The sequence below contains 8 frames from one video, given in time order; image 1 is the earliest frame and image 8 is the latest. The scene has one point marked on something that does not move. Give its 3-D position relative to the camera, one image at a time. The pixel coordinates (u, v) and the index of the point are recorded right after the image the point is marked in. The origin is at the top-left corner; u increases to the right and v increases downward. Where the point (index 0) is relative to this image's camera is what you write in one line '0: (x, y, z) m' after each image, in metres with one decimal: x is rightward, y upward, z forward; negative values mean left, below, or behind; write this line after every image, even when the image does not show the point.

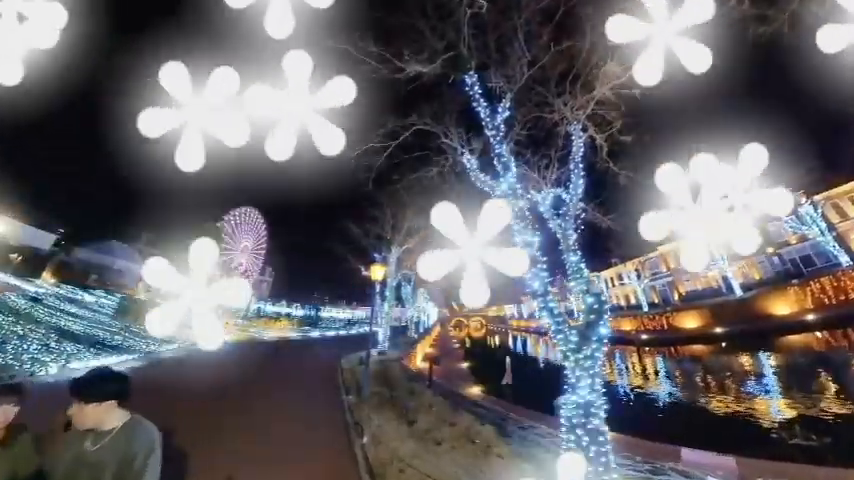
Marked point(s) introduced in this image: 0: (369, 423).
0: (-0.9, -3.4, +8.7) m
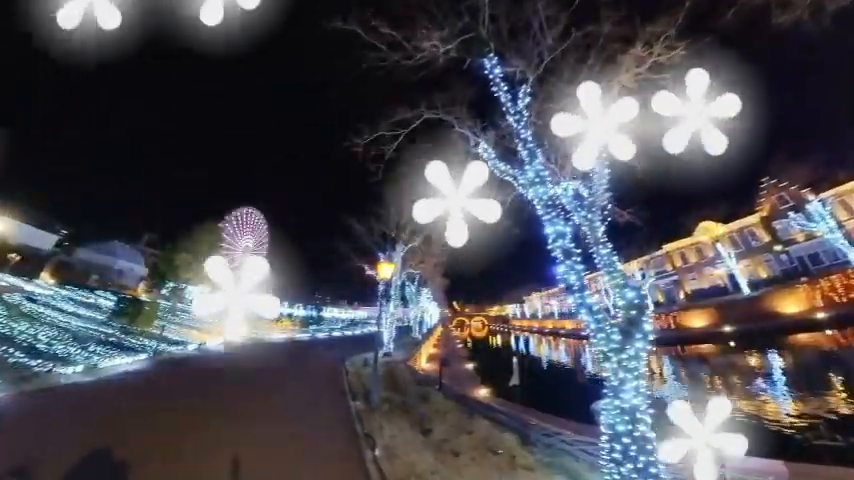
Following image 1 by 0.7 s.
0: (-0.7, -3.4, +8.2) m
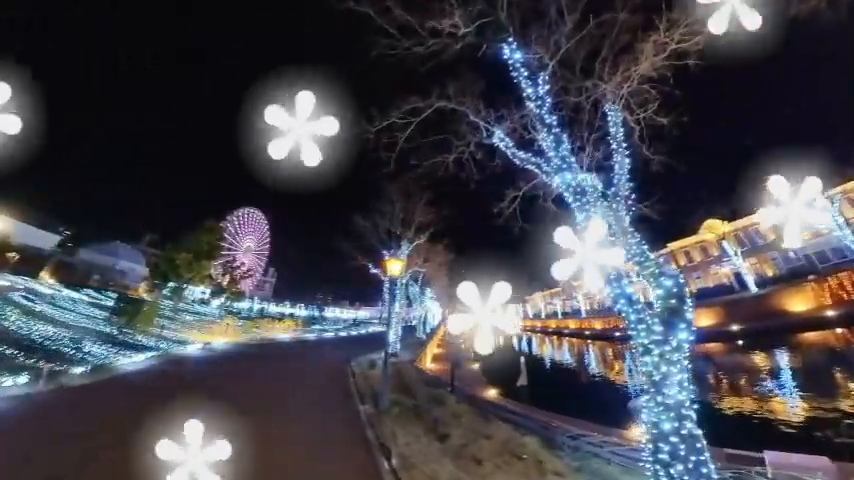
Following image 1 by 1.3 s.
0: (-0.5, -3.3, +7.8) m
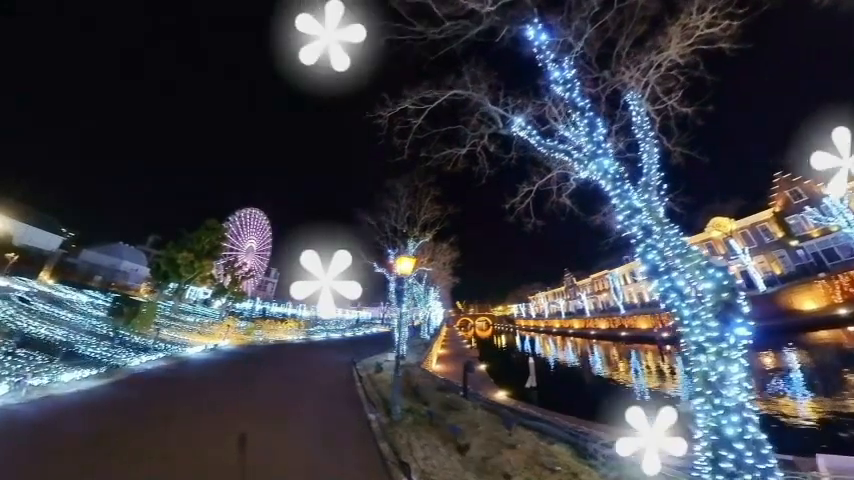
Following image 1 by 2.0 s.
0: (-0.2, -3.2, +7.3) m
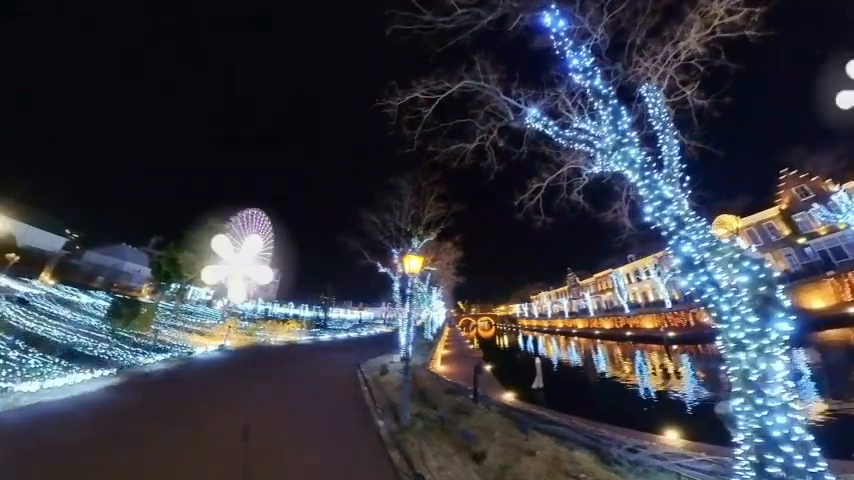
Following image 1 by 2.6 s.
0: (-0.1, -3.1, +6.9) m
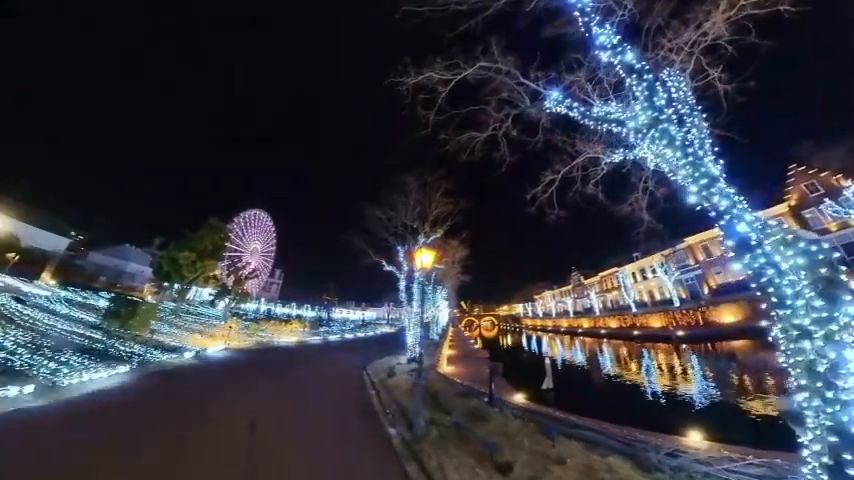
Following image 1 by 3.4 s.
0: (+0.1, -3.0, +6.4) m
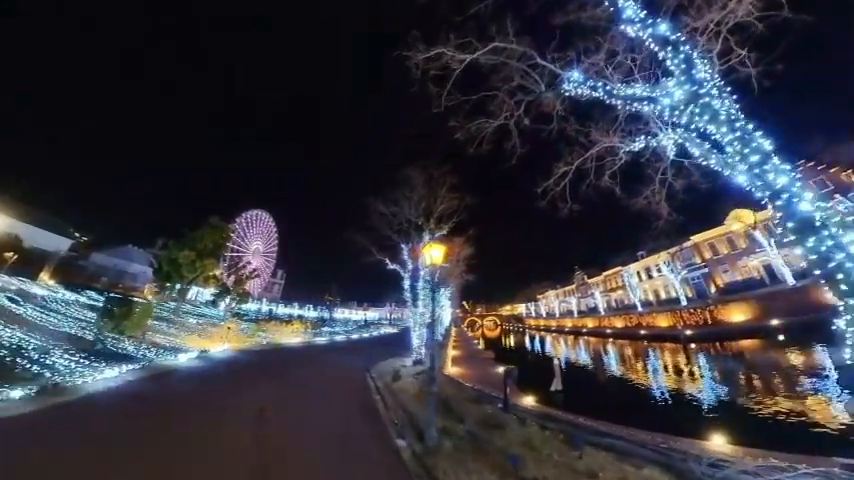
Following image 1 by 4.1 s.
0: (+0.3, -2.9, +5.8) m
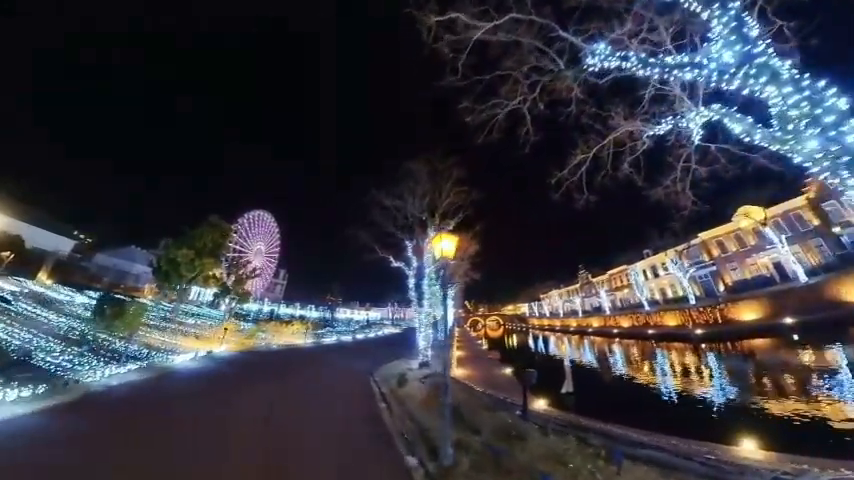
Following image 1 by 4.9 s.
0: (+0.4, -2.8, +5.0) m
